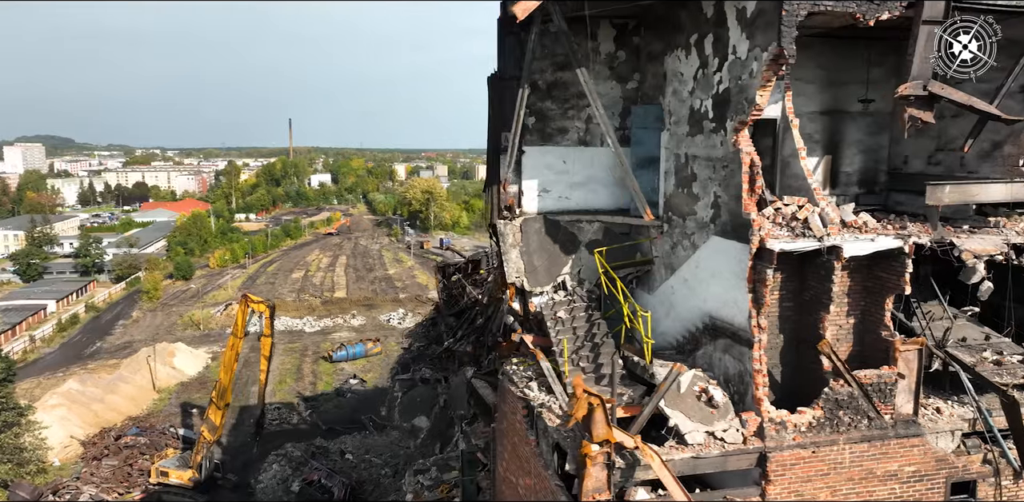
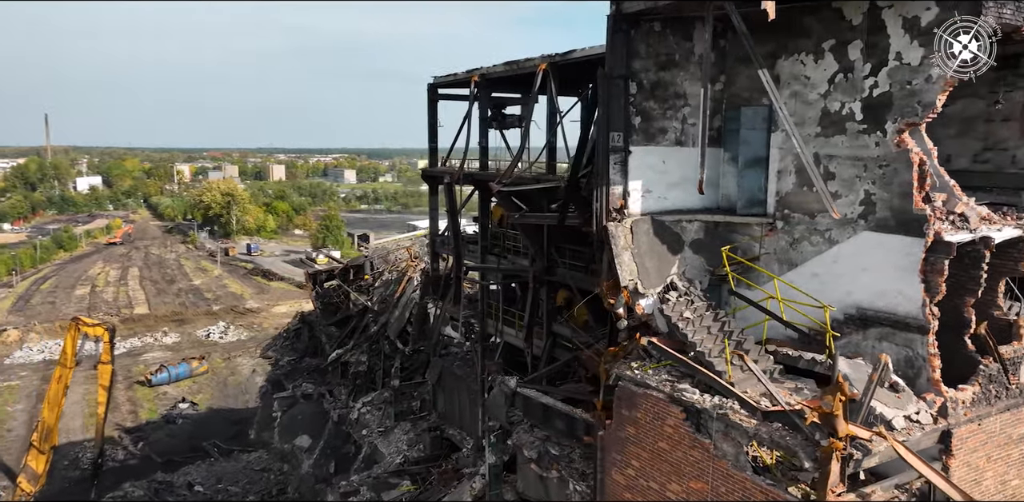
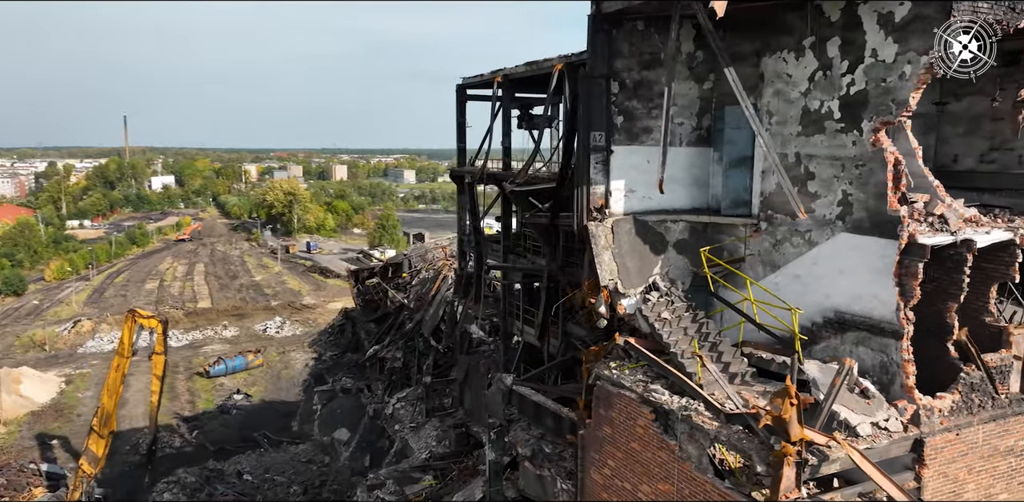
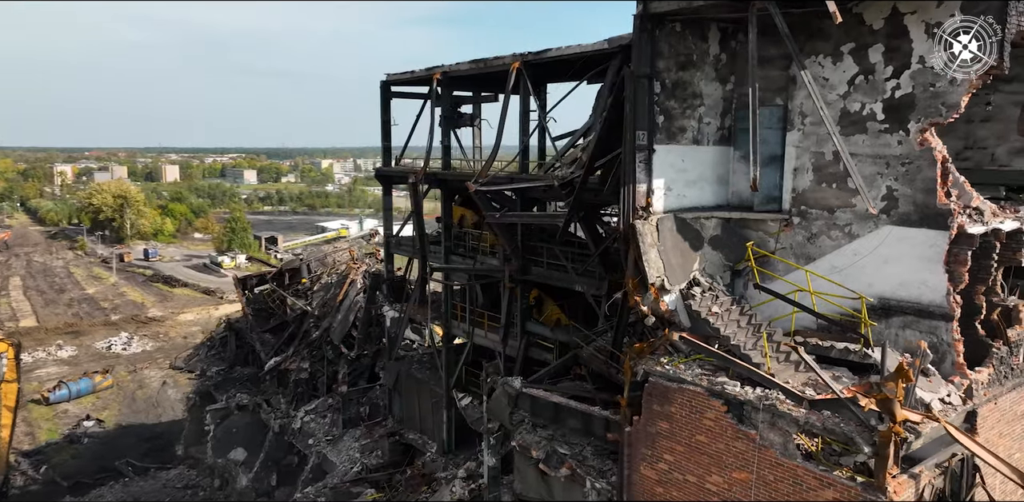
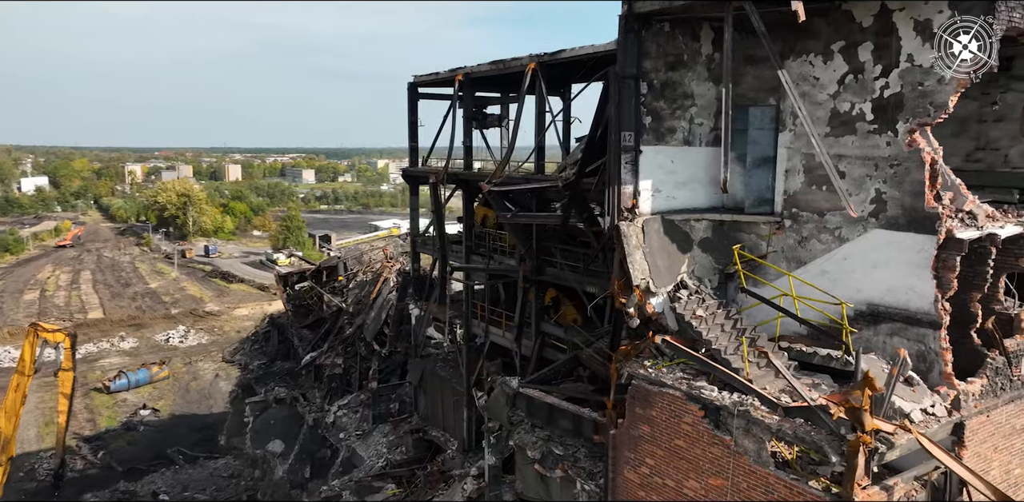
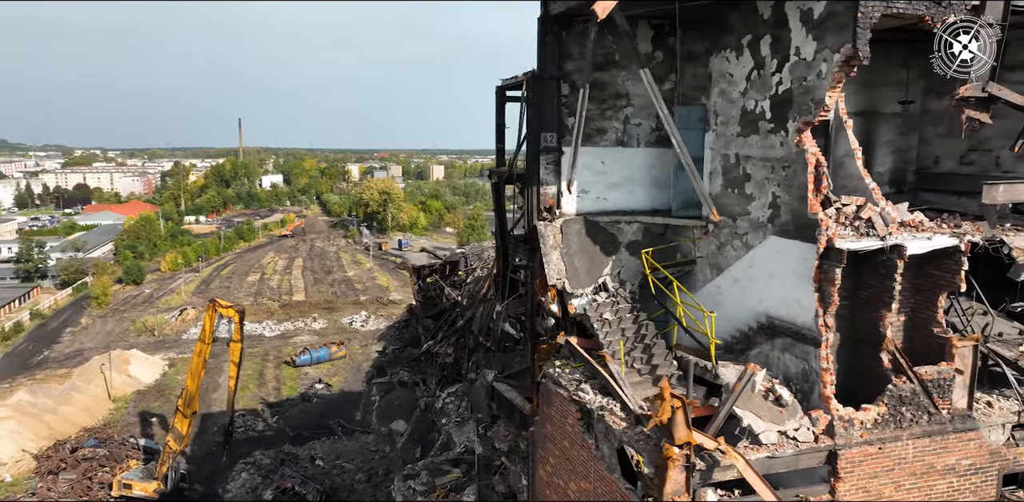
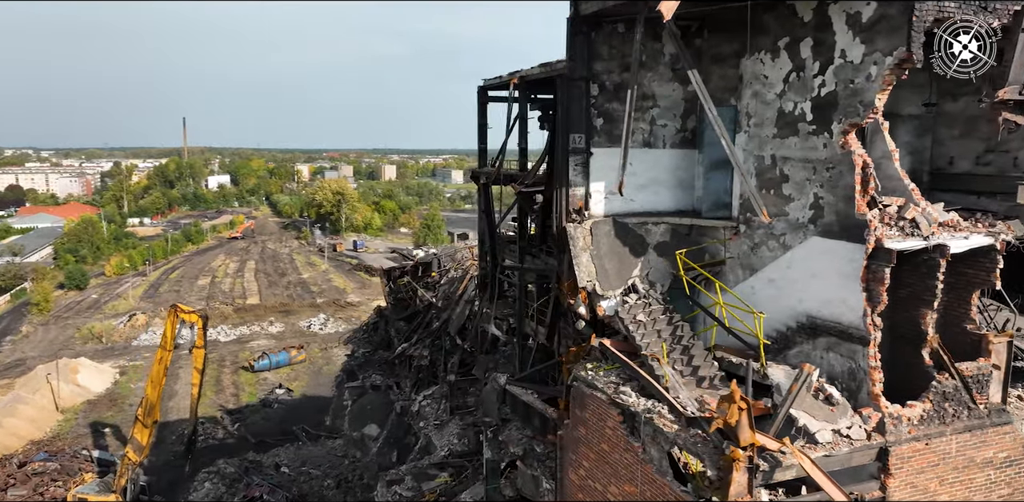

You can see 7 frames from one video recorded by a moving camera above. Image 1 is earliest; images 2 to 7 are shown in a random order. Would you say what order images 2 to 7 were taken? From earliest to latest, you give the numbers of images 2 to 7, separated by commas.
6, 7, 3, 2, 5, 4
